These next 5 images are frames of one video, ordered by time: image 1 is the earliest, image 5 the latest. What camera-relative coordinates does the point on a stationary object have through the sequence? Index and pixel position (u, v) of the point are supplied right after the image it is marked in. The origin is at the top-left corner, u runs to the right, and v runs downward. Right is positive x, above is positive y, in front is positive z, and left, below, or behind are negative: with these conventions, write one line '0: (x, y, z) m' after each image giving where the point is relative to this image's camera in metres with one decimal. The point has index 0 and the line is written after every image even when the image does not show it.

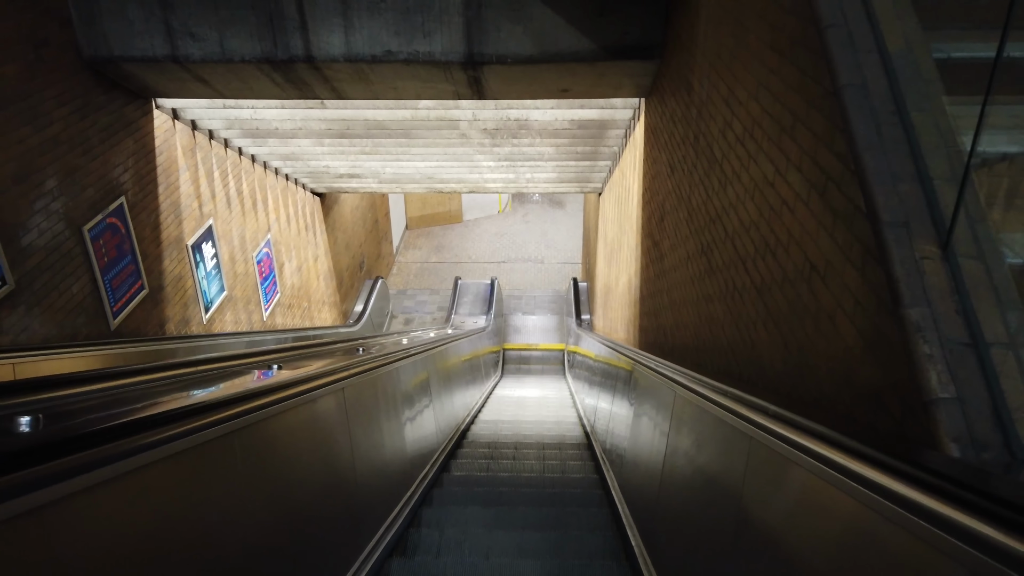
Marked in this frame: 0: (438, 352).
0: (-0.4, -0.4, +4.8) m
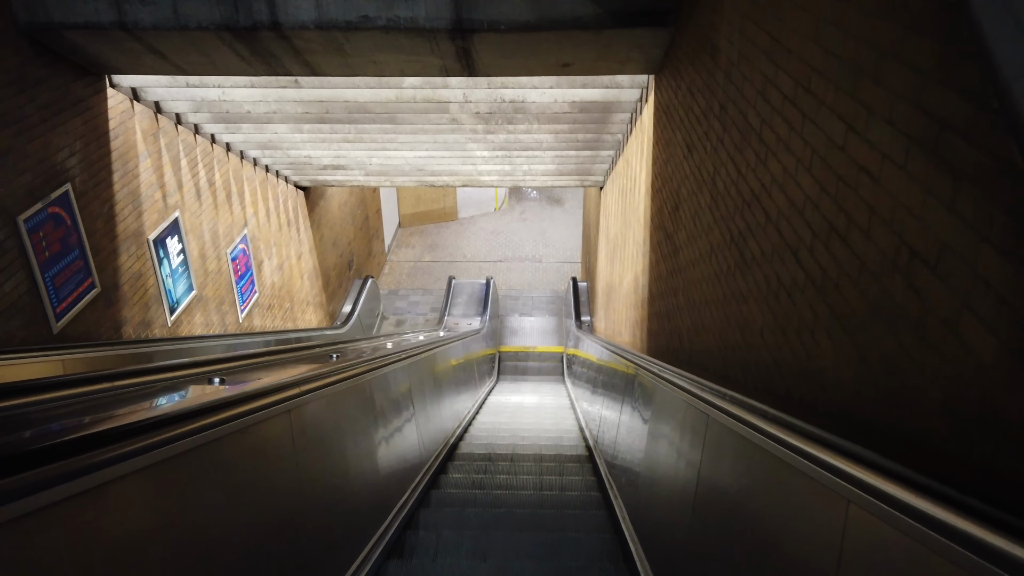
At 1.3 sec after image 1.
0: (-0.4, -0.4, +4.4) m
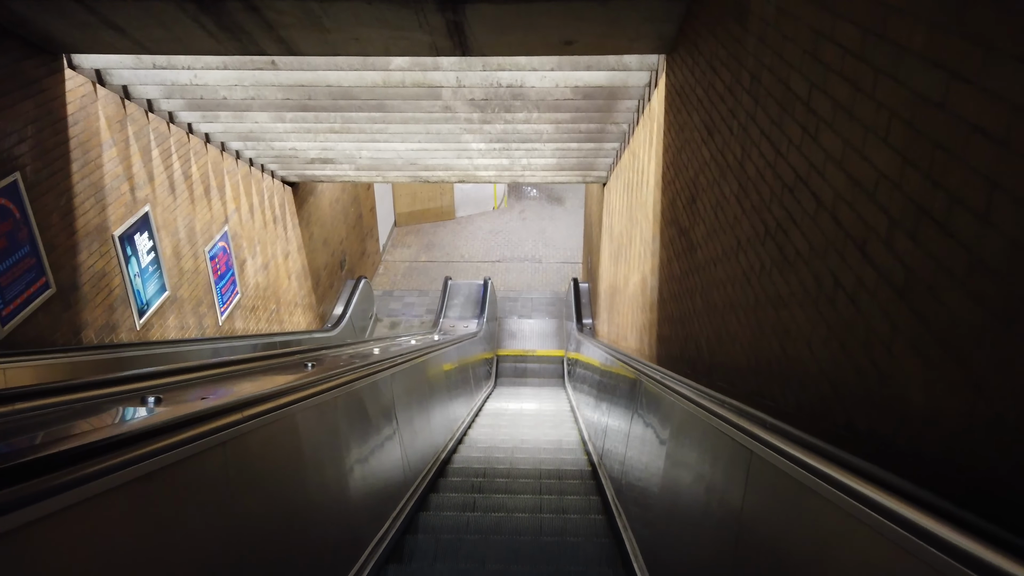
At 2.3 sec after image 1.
0: (-0.4, -0.4, +4.1) m
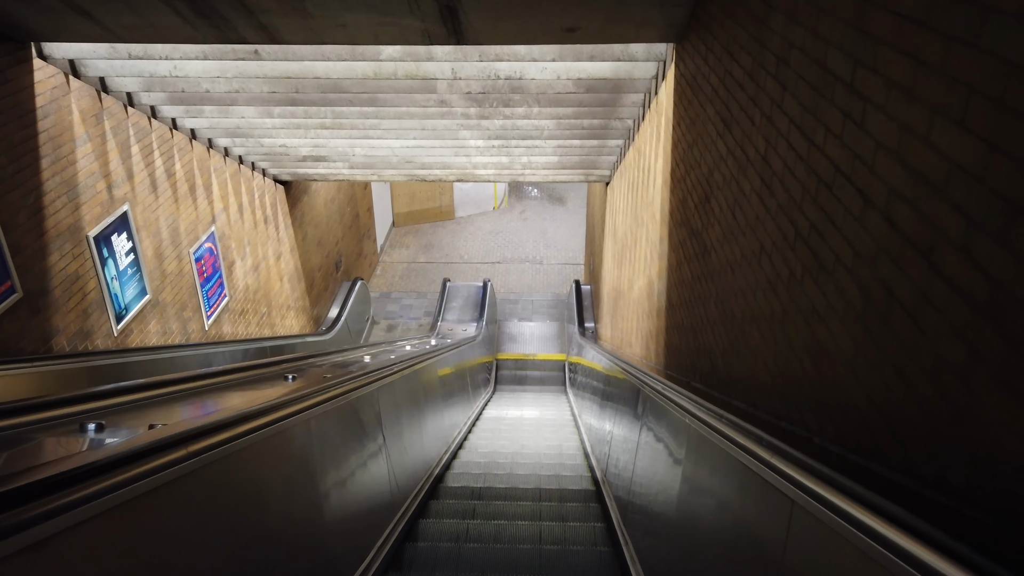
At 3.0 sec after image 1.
0: (-0.5, -0.4, +3.8) m
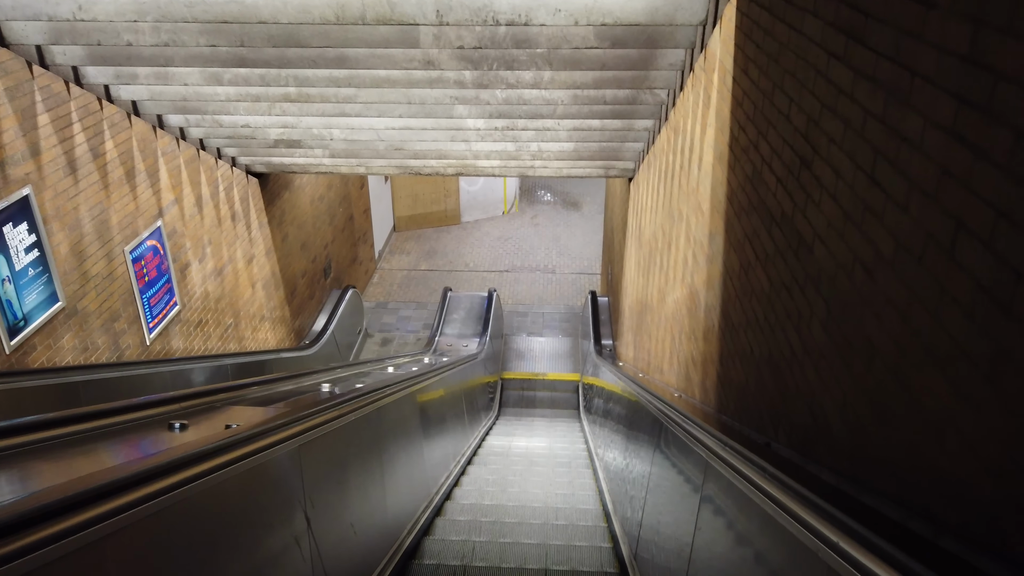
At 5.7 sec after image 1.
0: (-0.5, -0.4, +3.0) m
